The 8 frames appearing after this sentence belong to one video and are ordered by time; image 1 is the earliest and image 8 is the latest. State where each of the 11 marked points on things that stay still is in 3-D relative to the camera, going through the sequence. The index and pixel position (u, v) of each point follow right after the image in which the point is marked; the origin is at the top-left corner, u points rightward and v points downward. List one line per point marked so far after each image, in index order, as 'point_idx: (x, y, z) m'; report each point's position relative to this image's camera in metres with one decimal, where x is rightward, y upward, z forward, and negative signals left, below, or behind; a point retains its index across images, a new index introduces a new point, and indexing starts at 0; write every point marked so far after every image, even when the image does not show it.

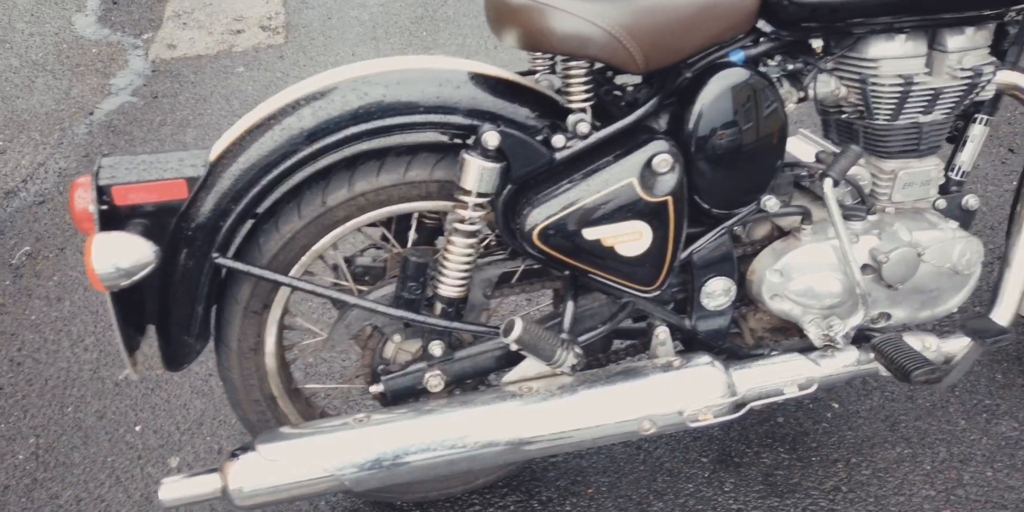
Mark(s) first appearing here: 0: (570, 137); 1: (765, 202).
0: (+0.1, +0.2, +1.4) m
1: (+0.5, +0.1, +1.5) m
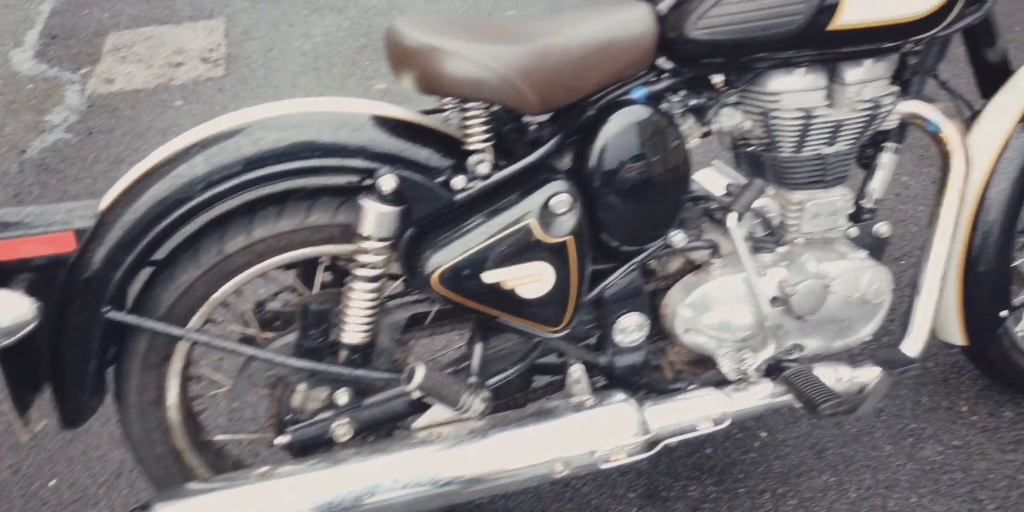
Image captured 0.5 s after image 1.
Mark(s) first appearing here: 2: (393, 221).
0: (-0.1, +0.1, +1.4) m
1: (+0.3, 0.0, +1.5) m
2: (-0.2, +0.1, +1.3) m
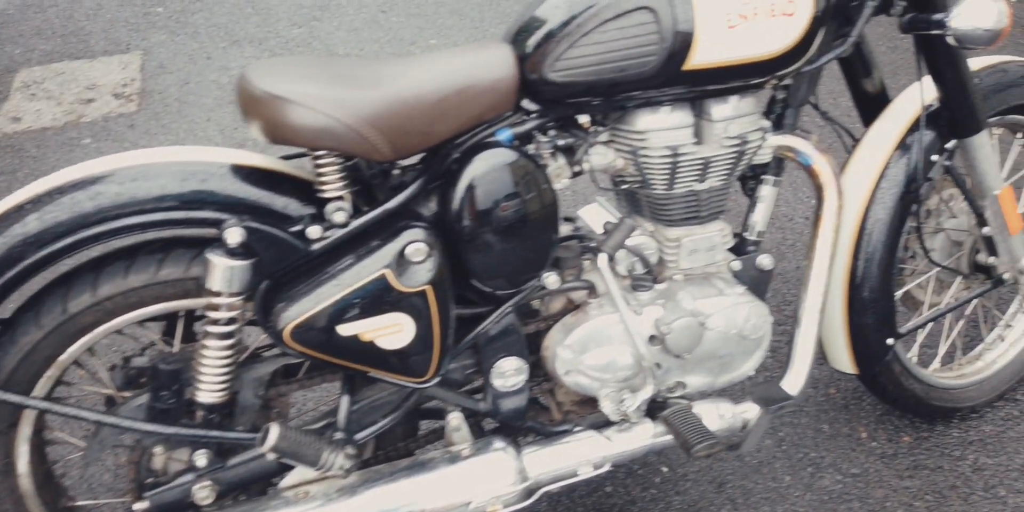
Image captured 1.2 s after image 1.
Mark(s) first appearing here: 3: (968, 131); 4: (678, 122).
0: (-0.3, 0.0, +1.3) m
1: (+0.1, 0.0, +1.5) m
2: (-0.4, 0.0, +1.3) m
3: (+0.9, +0.3, +1.7) m
4: (+0.3, +0.2, +1.5) m
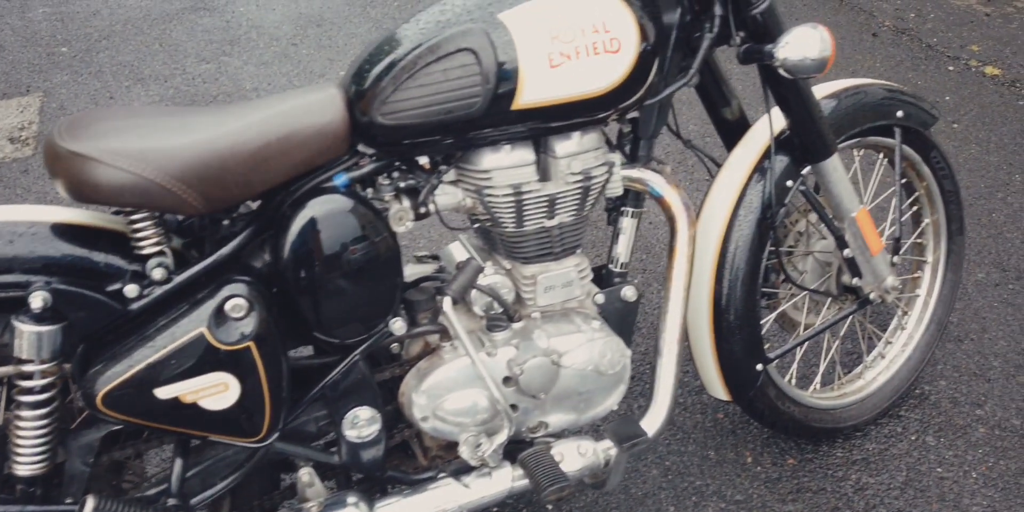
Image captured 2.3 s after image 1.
0: (-0.6, 0.0, +1.3) m
1: (-0.2, -0.1, +1.5) m
2: (-0.7, -0.1, +1.2) m
3: (+0.6, +0.2, +1.7) m
4: (0.0, +0.2, +1.5) m
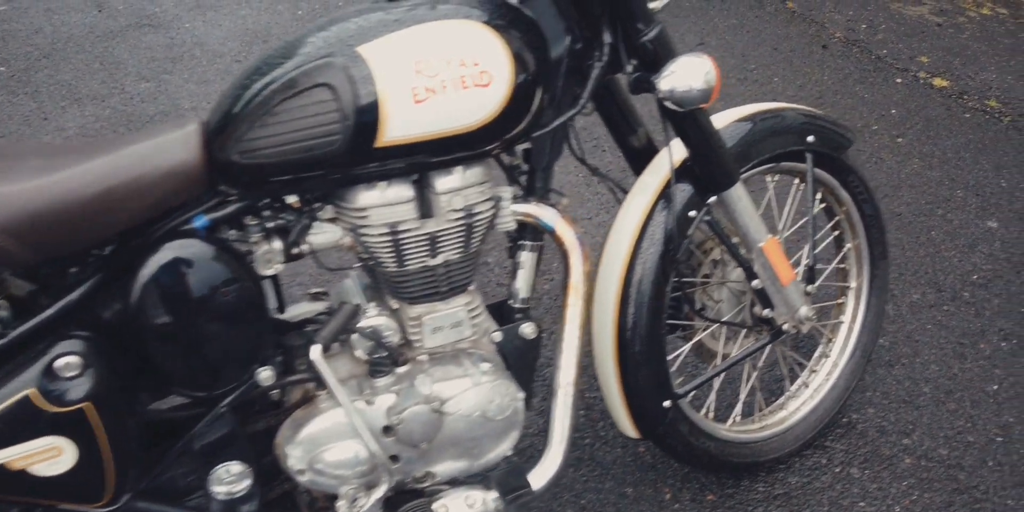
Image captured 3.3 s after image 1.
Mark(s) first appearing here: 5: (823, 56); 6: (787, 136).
0: (-0.8, -0.1, +1.2) m
1: (-0.4, -0.2, +1.4) m
2: (-0.9, -0.2, +1.1) m
3: (+0.4, +0.1, +1.6) m
4: (-0.2, +0.1, +1.4) m
5: (+1.5, +1.0, +4.0) m
6: (+0.6, +0.3, +1.8) m
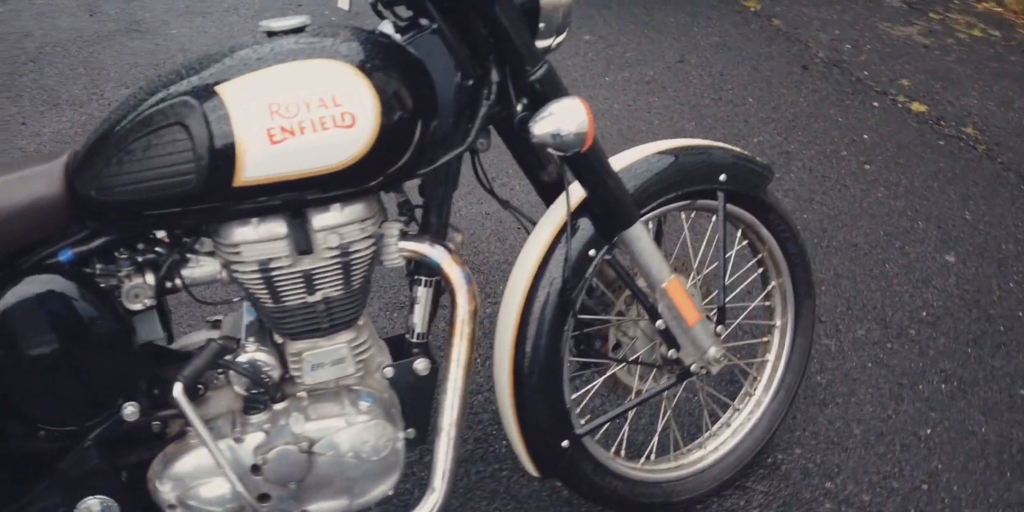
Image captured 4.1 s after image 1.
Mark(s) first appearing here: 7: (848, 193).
0: (-1.0, -0.2, +1.2) m
1: (-0.6, -0.3, +1.4) m
2: (-1.1, -0.3, +1.1) m
3: (+0.2, +0.1, +1.6) m
4: (-0.4, 0.0, +1.4) m
5: (+1.4, +0.9, +3.9) m
6: (+0.4, +0.2, +1.7) m
7: (+1.3, +0.2, +3.0) m
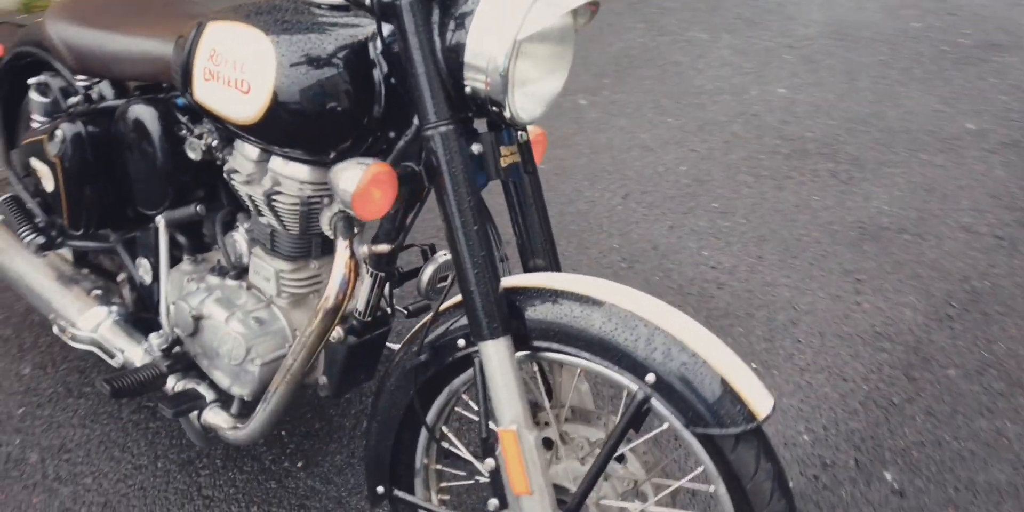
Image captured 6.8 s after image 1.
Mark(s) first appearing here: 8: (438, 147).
0: (-1.1, +0.4, +2.0) m
1: (-0.8, +0.1, +1.9) m
2: (-1.2, +0.4, +2.1) m
3: (-0.1, -0.1, +1.4) m
4: (-0.6, +0.2, +1.7) m
5: (+2.6, -0.5, +1.9) m
6: (+0.2, -0.2, +1.3) m
7: (+1.6, -0.8, +1.6) m
8: (-0.1, +0.2, +1.3) m
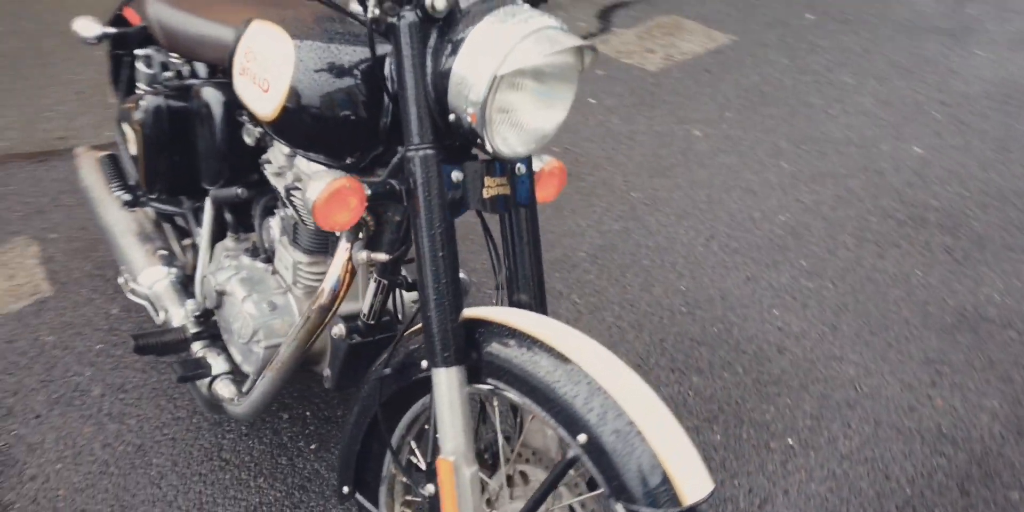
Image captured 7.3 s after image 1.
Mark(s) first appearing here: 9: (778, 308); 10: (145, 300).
0: (-0.9, +0.5, +2.2) m
1: (-0.7, +0.2, +2.0) m
2: (-1.1, +0.5, +2.3) m
3: (-0.1, -0.2, +1.4) m
4: (-0.5, +0.2, +1.8) m
5: (+2.5, -1.0, +1.4) m
6: (+0.1, -0.2, +1.3) m
7: (+1.4, -1.1, +1.3) m
8: (-0.2, +0.1, +1.3) m
9: (+0.9, -0.2, +2.7) m
10: (-1.0, -0.1, +2.2) m
